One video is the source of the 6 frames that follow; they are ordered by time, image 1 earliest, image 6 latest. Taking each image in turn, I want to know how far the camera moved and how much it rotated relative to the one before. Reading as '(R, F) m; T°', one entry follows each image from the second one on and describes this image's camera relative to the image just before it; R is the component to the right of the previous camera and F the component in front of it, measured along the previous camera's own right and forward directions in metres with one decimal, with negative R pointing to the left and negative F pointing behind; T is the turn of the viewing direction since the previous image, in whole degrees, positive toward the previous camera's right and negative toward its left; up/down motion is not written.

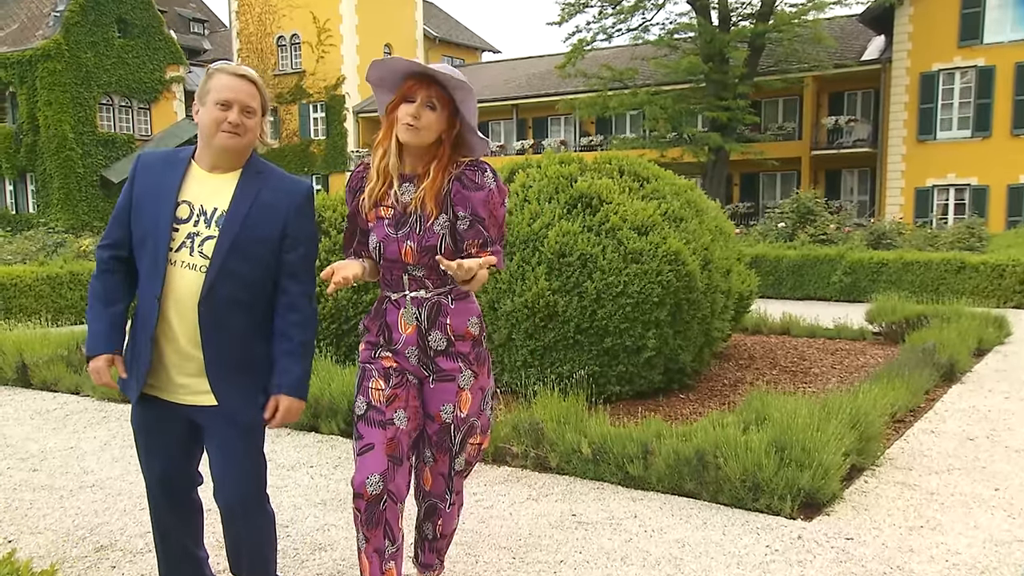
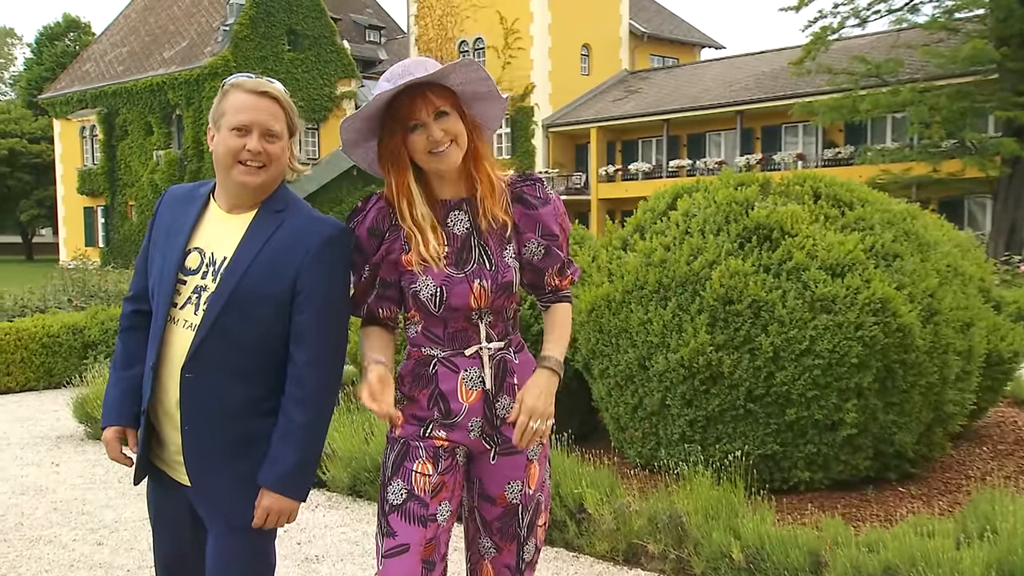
(+1.0, +1.0) m; -22°
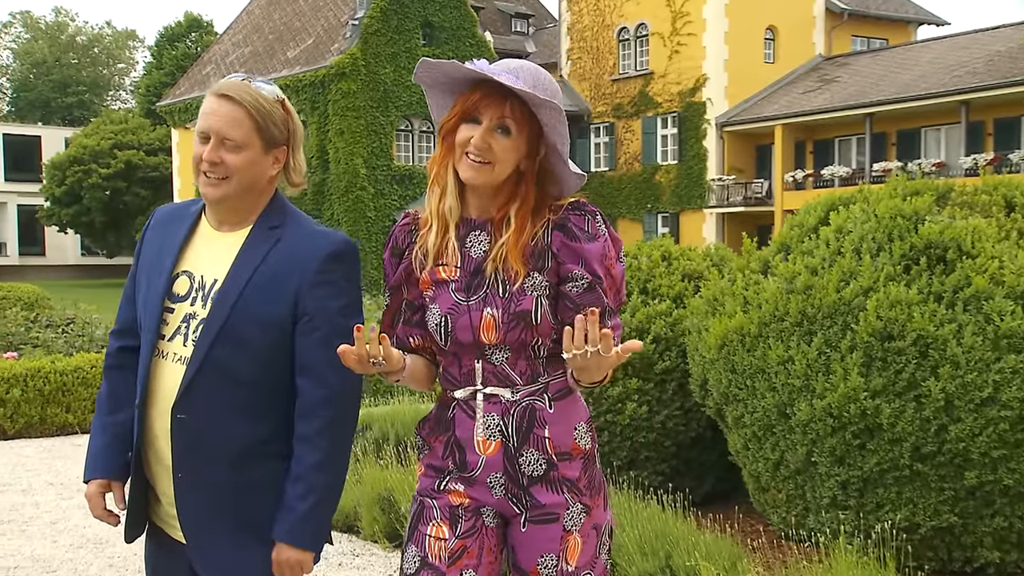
(+0.4, +0.6) m; -12°
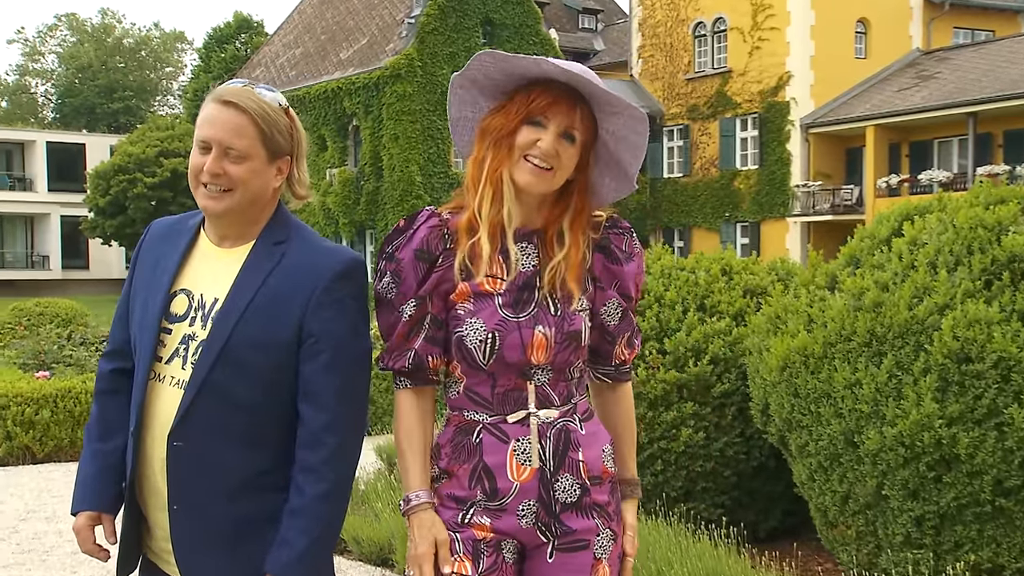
(+0.2, +0.3) m; -5°
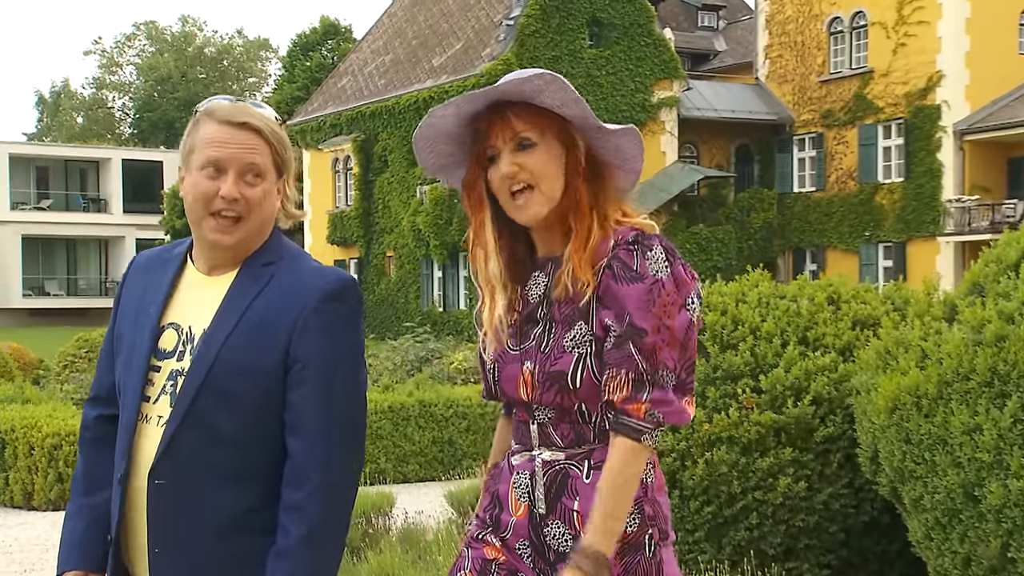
(+0.2, +0.4) m; -7°
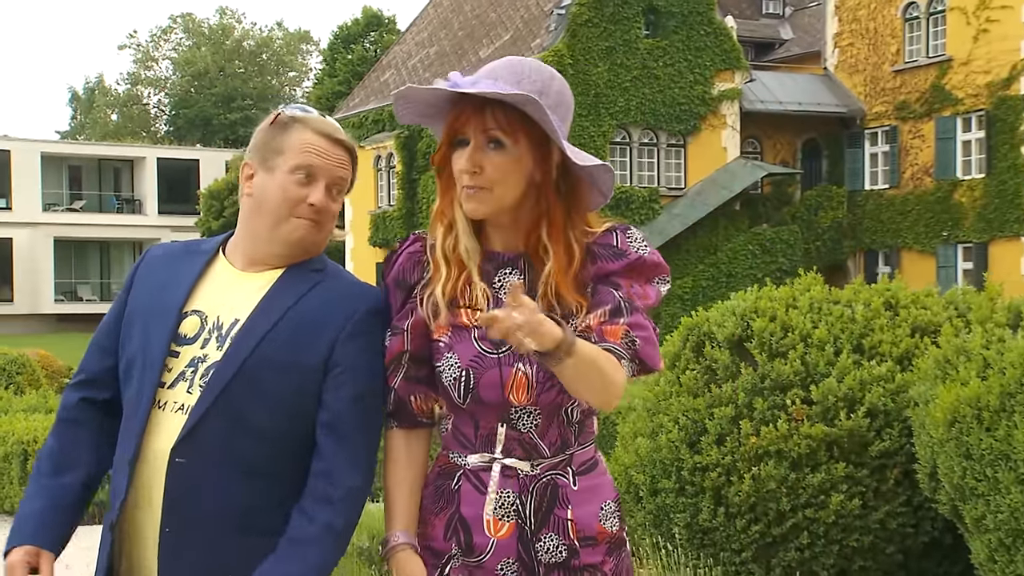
(+0.1, +0.2) m; -3°
